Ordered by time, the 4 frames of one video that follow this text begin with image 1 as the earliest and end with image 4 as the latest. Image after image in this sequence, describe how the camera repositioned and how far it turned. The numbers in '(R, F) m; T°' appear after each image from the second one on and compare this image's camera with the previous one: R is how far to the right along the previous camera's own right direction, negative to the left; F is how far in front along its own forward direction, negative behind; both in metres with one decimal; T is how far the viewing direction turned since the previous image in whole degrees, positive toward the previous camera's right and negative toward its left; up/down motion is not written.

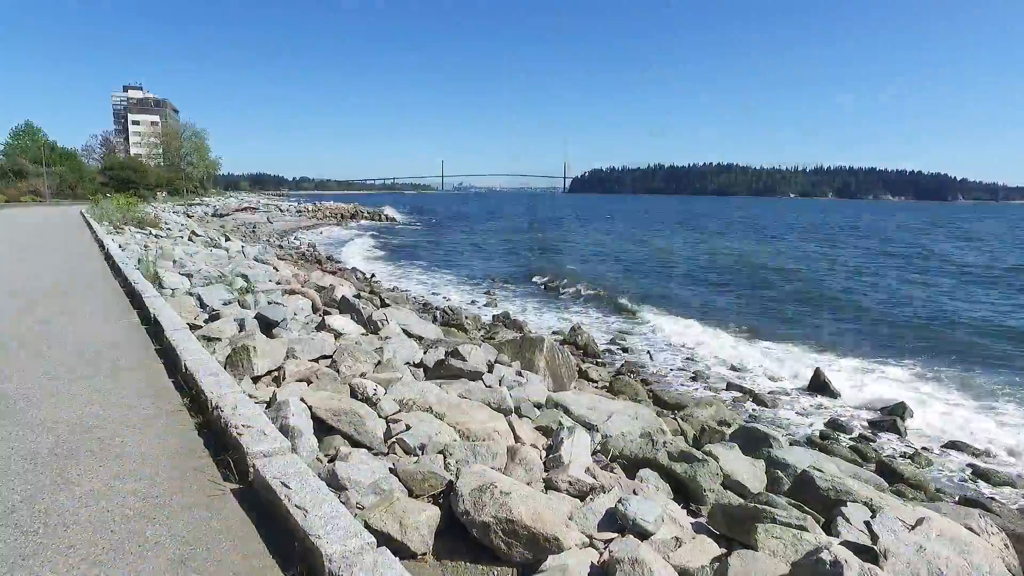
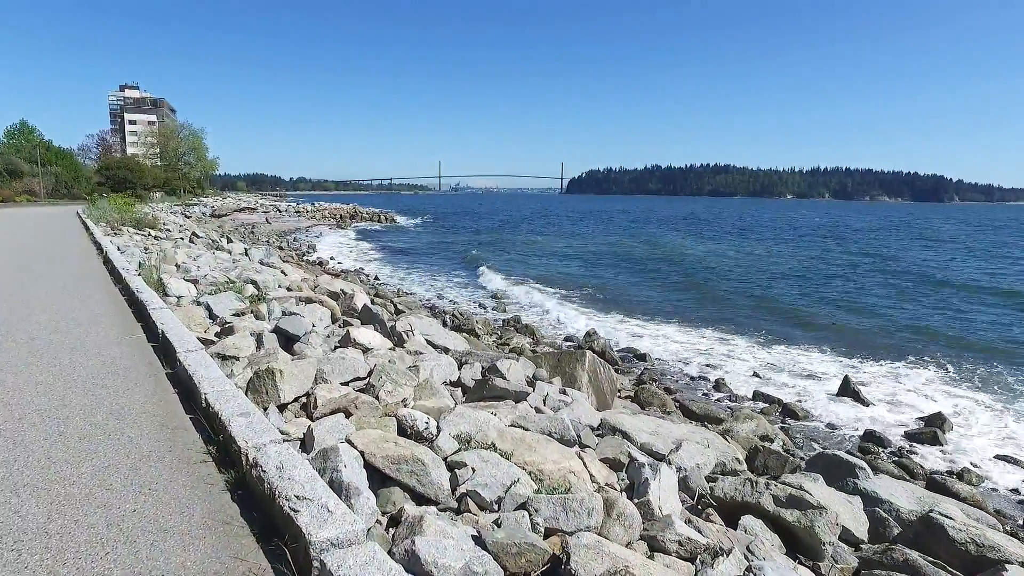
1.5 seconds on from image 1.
(-0.5, +0.6) m; 0°
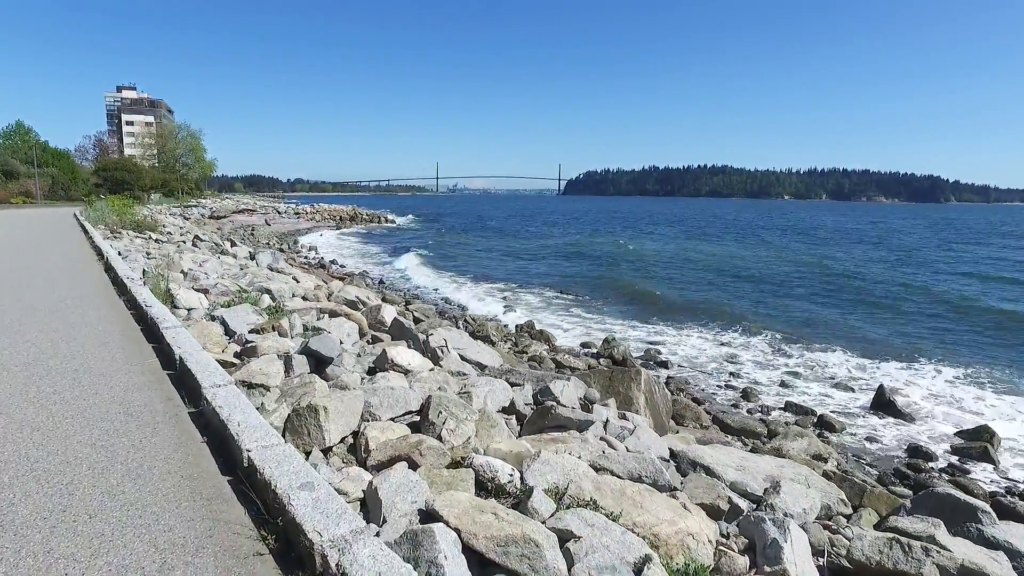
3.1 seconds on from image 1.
(-0.5, +0.7) m; 0°
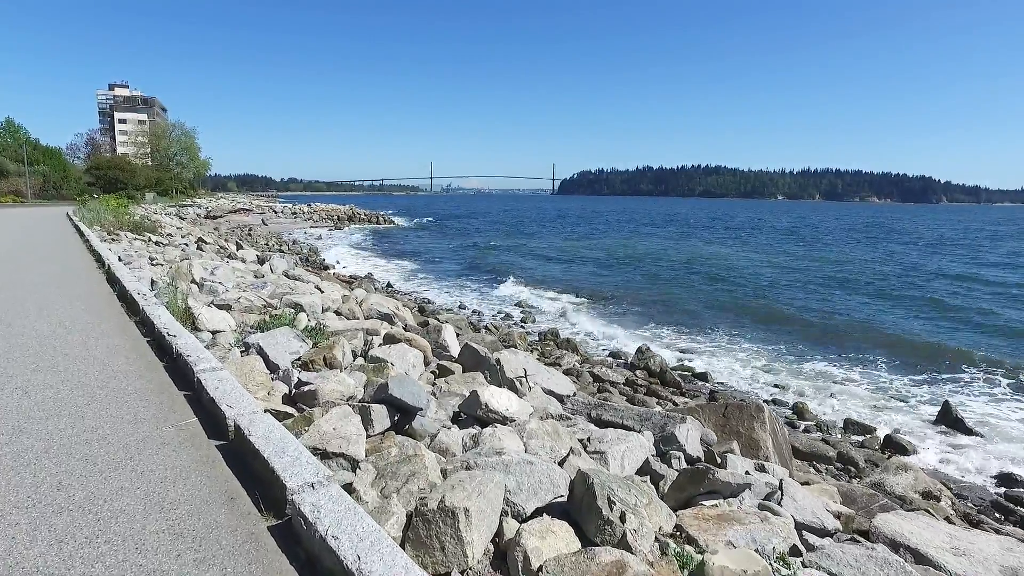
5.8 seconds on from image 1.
(-0.9, +1.1) m; +1°
